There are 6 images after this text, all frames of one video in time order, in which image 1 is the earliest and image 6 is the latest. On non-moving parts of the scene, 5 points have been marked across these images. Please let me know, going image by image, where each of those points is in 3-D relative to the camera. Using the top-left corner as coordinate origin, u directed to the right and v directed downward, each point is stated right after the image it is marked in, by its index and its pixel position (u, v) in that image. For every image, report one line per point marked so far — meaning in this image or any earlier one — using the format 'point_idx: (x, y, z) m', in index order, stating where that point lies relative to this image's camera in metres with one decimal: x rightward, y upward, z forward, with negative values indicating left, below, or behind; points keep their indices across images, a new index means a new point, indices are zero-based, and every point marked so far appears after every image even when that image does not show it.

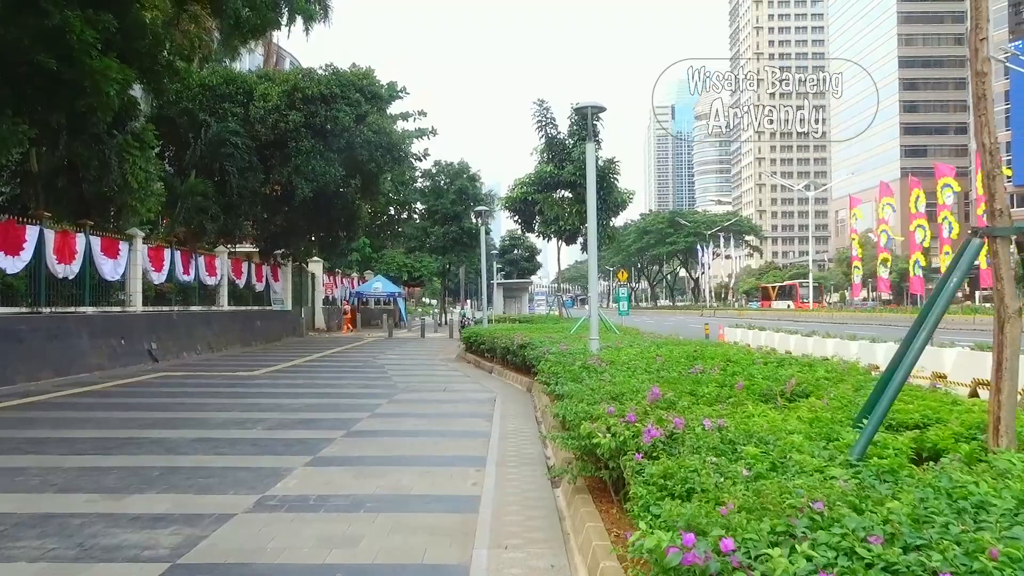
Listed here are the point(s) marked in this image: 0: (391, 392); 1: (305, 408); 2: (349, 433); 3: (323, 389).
0: (-1.9, -1.6, +12.3) m
1: (-2.7, -1.6, +10.1) m
2: (-1.7, -1.5, +8.1) m
3: (-3.1, -1.6, +12.7) m
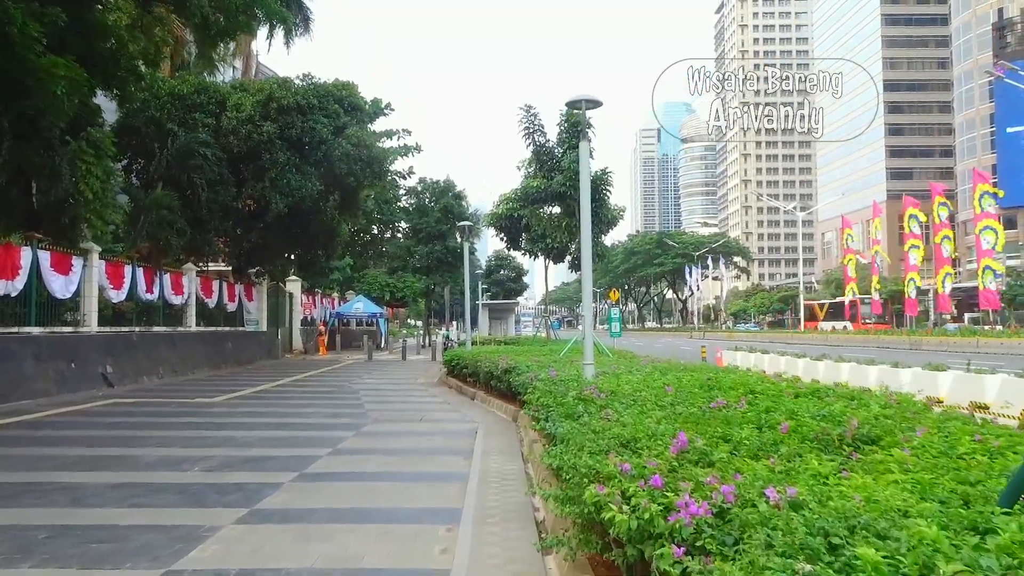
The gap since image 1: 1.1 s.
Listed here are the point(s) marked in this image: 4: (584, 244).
0: (-2.1, -1.9, +11.0) m
1: (-2.9, -1.8, +8.9) m
2: (-1.9, -1.6, +6.9) m
3: (-3.3, -1.9, +11.4) m
4: (+0.9, +0.5, +9.6) m
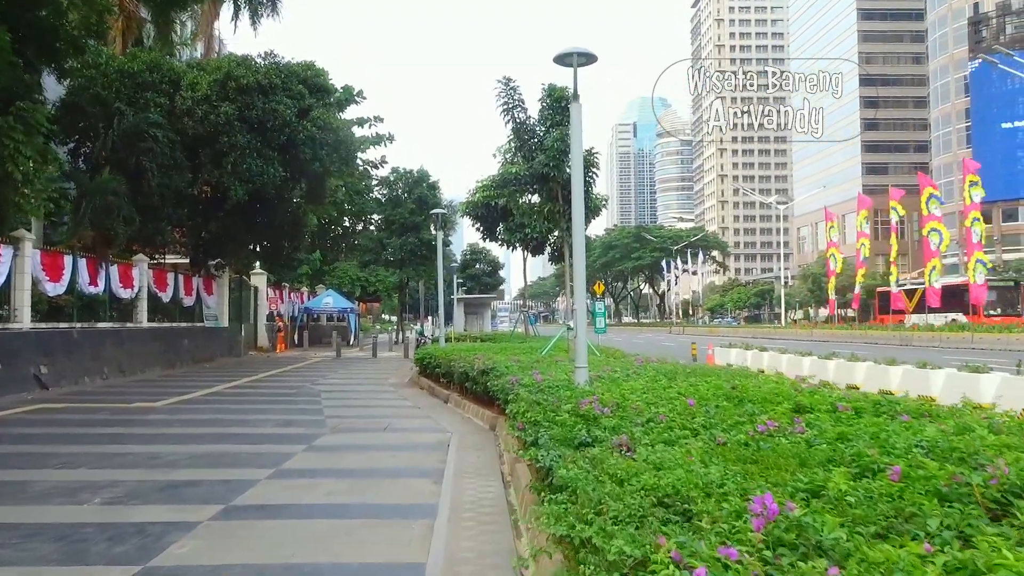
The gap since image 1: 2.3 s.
0: (-2.4, -1.8, +9.6) m
1: (-3.1, -1.6, +7.5) m
2: (-2.0, -1.6, +5.5) m
3: (-3.6, -1.8, +10.0) m
4: (+0.6, +0.6, +8.3) m
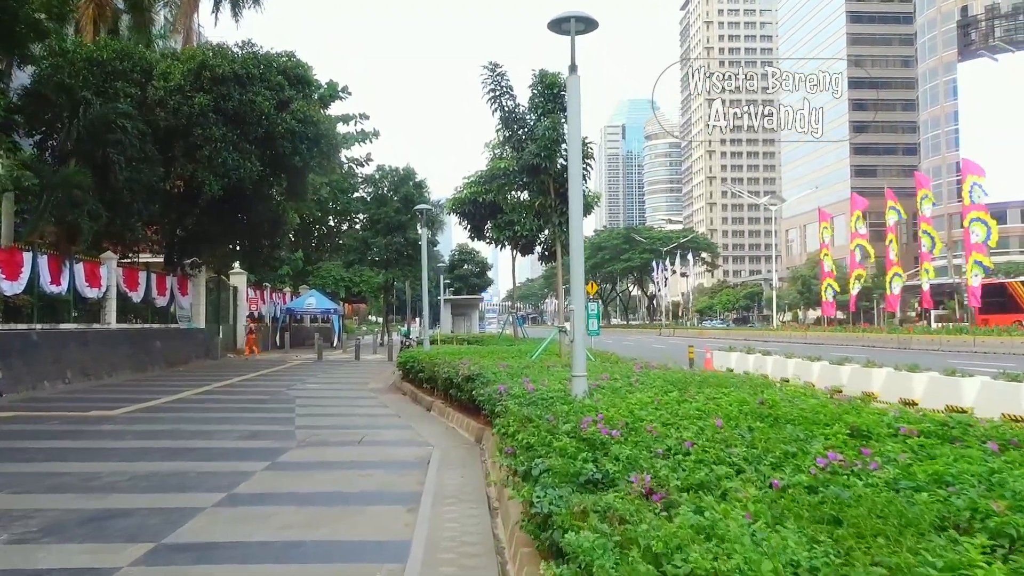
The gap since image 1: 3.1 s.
0: (-2.6, -1.7, +8.7) m
1: (-3.2, -1.6, +6.5) m
2: (-2.1, -1.5, +4.5) m
3: (-3.8, -1.7, +9.1) m
4: (+0.5, +0.7, +7.4) m
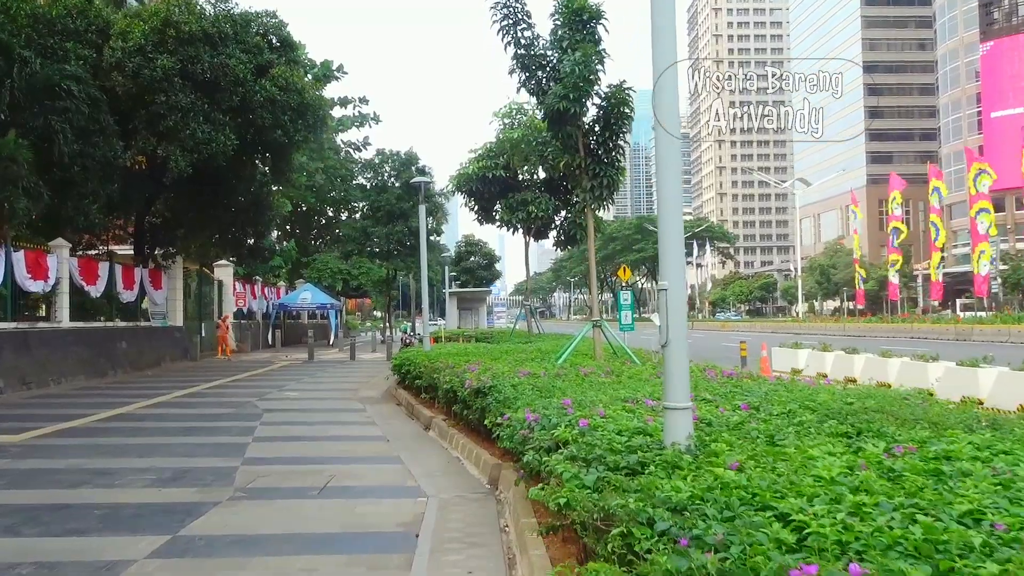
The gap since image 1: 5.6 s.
0: (-2.3, -1.6, +6.0) m
1: (-3.0, -1.5, +3.8) m
2: (-1.9, -1.4, +1.9) m
3: (-3.5, -1.6, +6.4) m
4: (+0.7, +0.8, +4.6) m
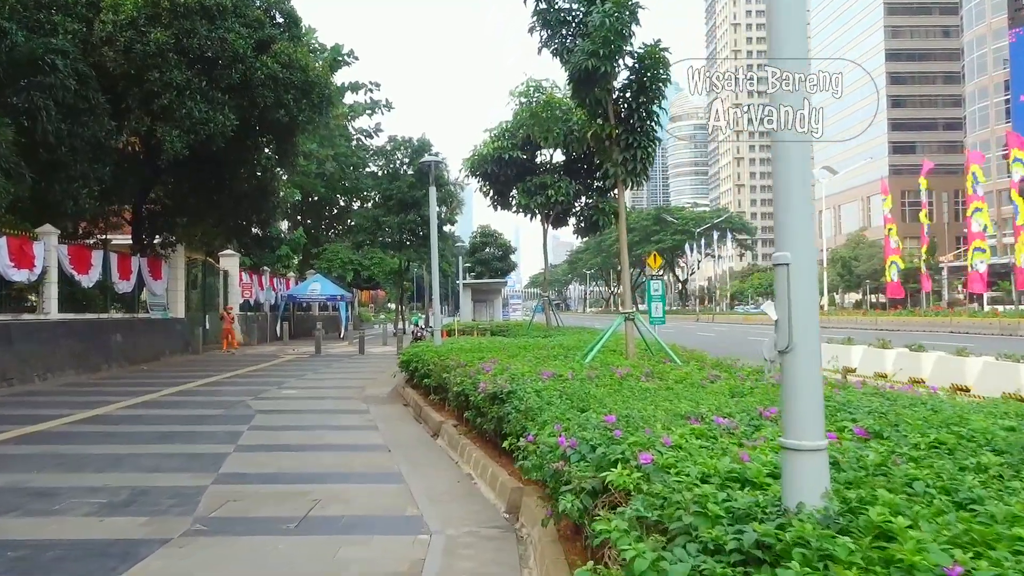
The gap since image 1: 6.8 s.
0: (-2.2, -1.5, +4.8) m
1: (-2.9, -1.4, +2.7) m
2: (-1.8, -1.3, +0.7) m
3: (-3.4, -1.5, +5.3) m
4: (+0.9, +0.9, +3.4) m
